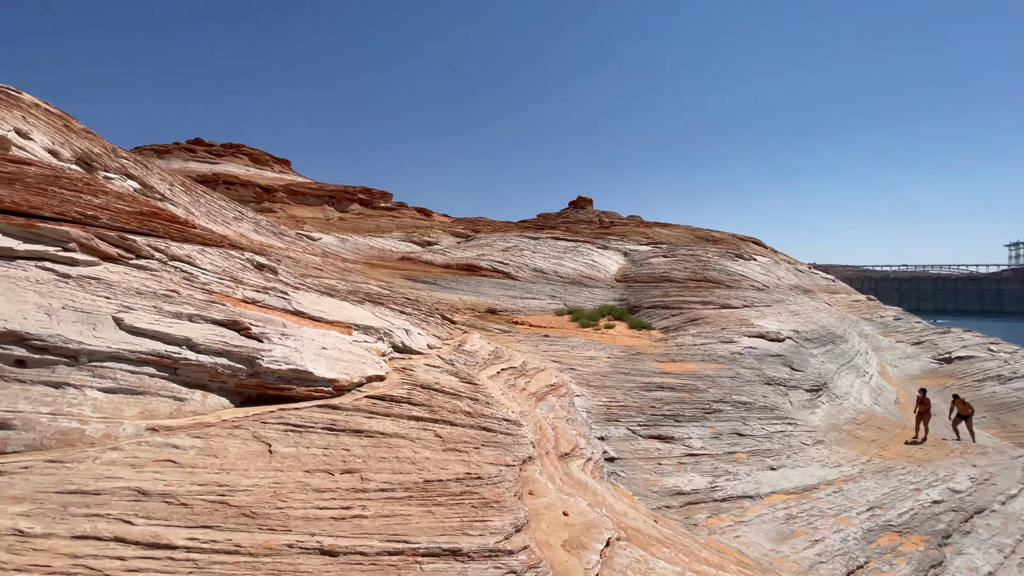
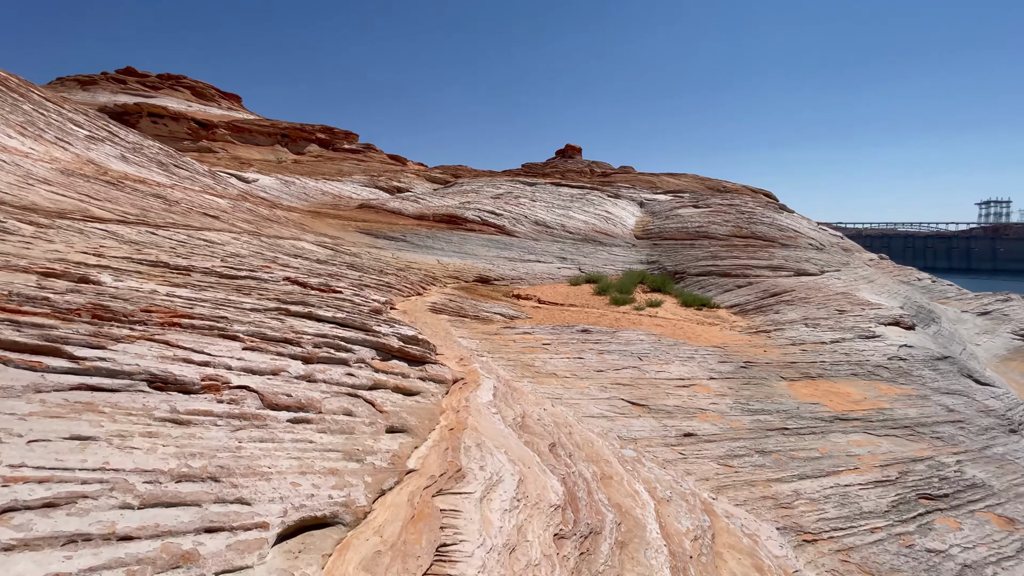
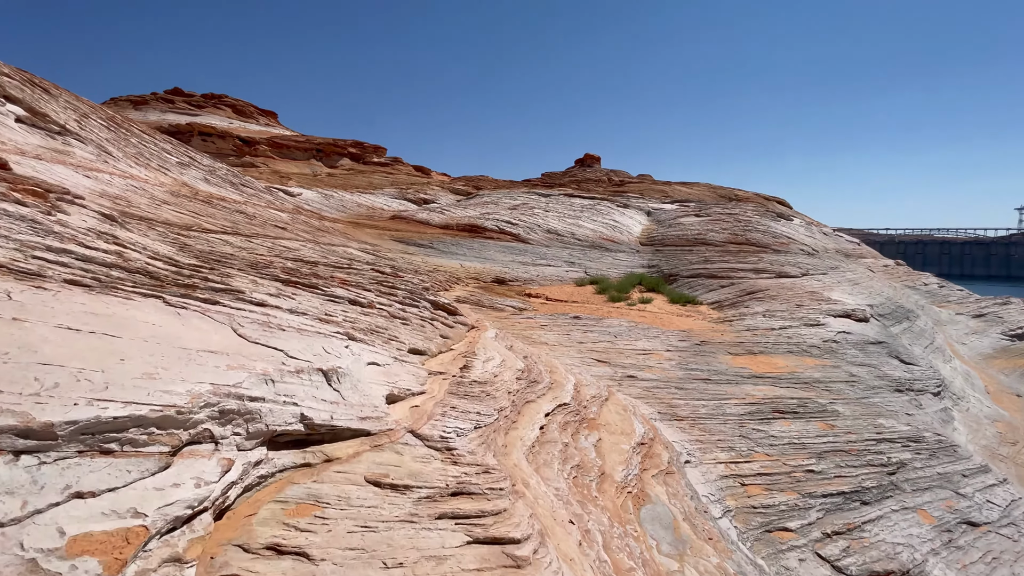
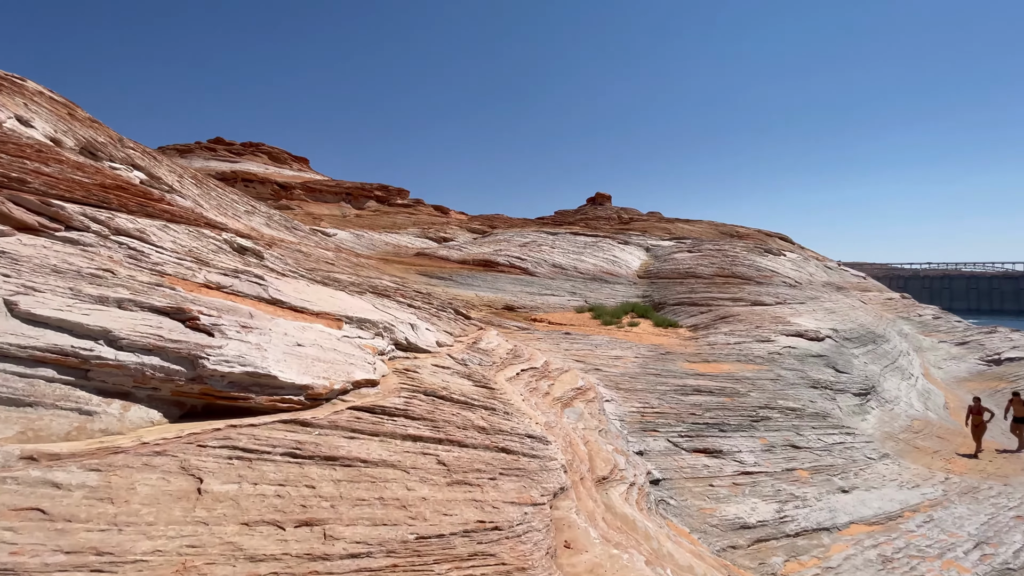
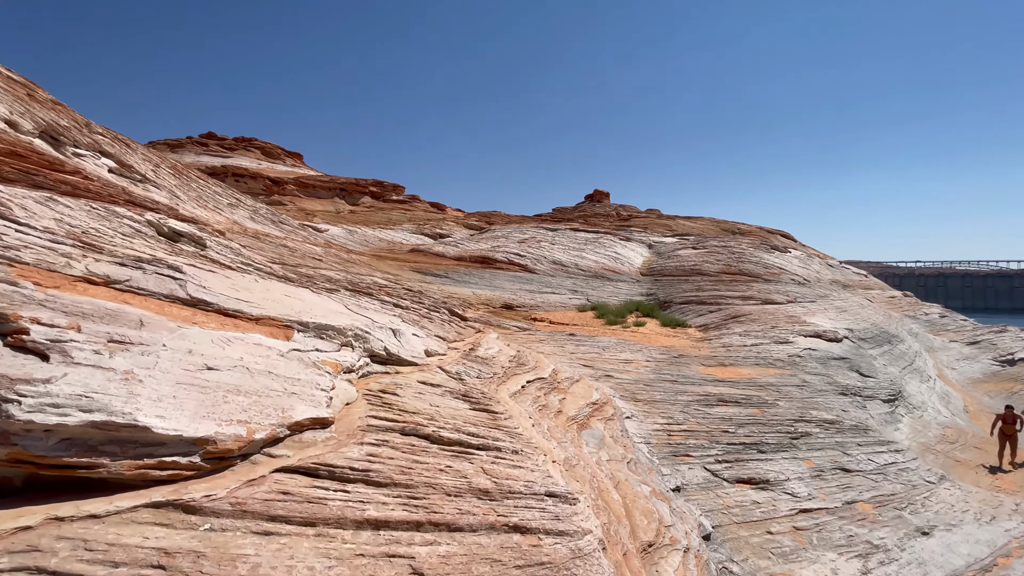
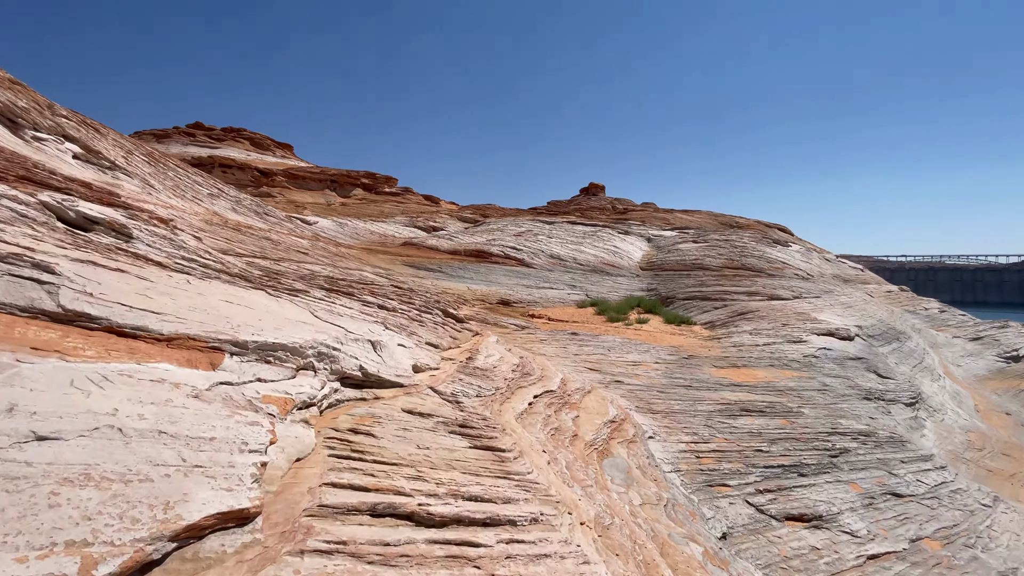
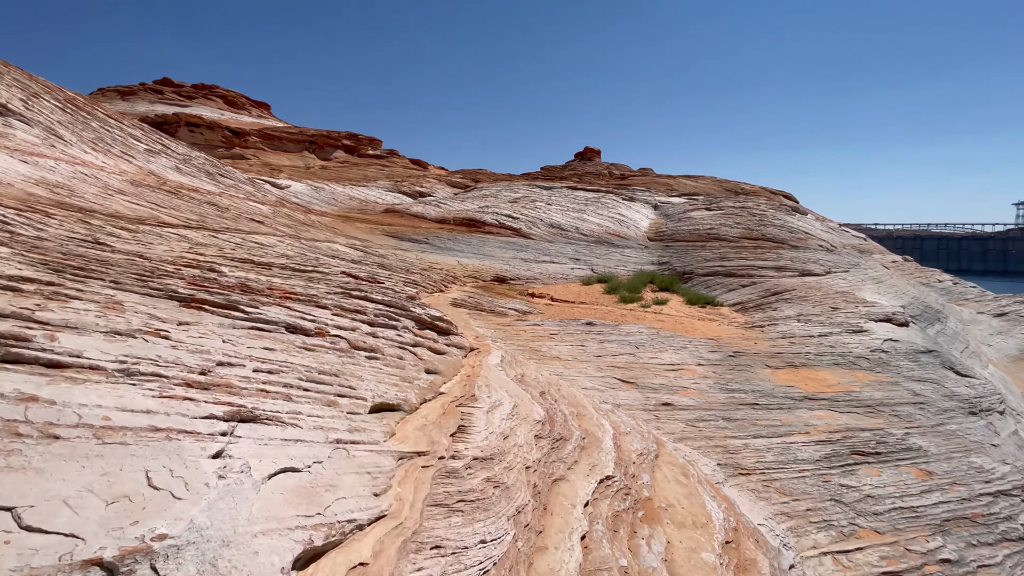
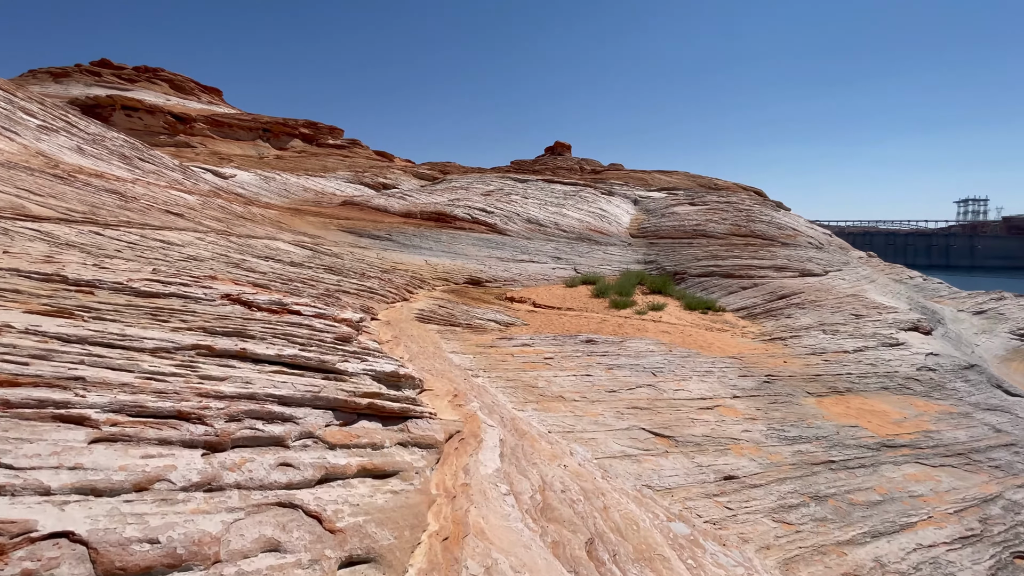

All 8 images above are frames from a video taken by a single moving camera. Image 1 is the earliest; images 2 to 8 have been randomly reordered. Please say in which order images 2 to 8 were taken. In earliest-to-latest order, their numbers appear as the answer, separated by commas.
4, 5, 6, 3, 7, 2, 8
